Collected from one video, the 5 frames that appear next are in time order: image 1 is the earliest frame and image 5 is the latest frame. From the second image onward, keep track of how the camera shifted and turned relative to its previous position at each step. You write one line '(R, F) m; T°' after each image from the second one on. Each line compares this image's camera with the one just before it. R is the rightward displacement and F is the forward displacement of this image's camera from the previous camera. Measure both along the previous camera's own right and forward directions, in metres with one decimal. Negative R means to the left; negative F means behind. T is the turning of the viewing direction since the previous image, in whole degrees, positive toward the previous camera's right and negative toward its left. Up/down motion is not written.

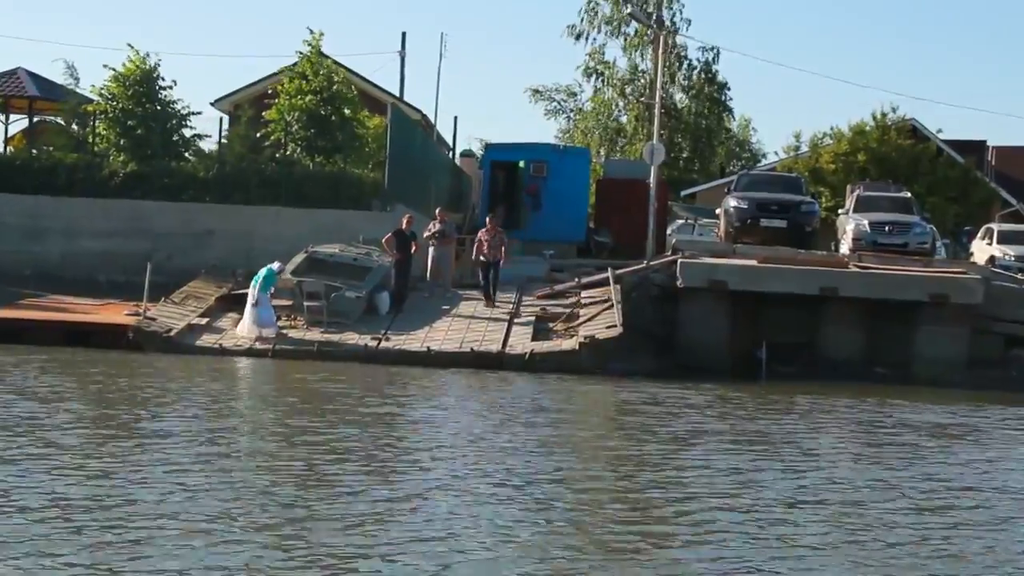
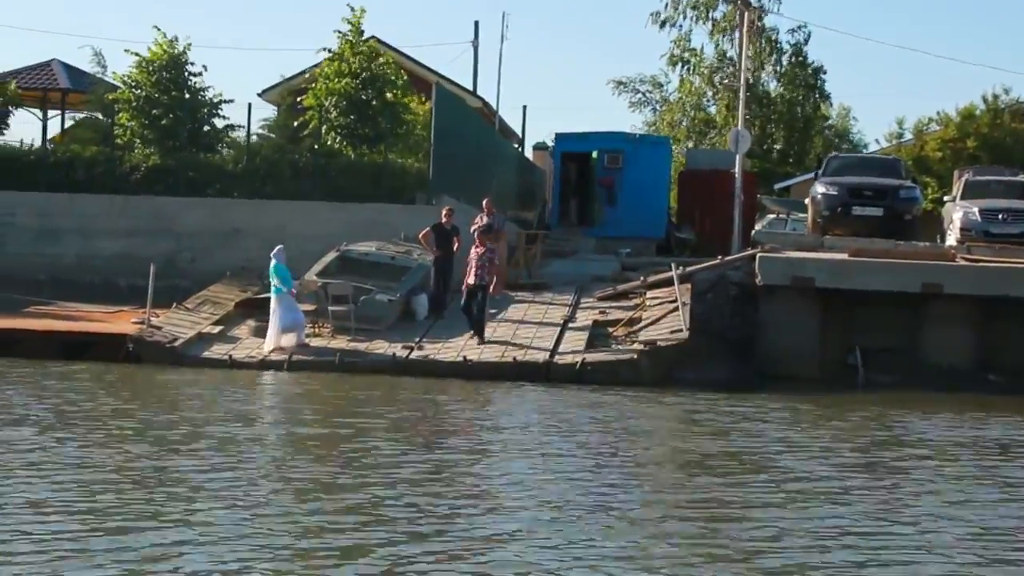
(+0.7, +2.6) m; -4°
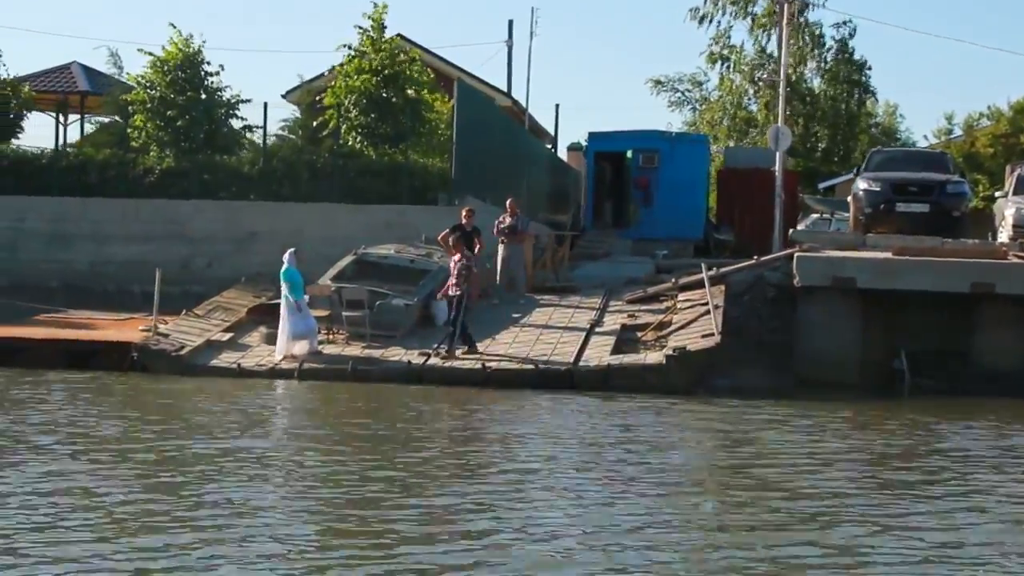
(+0.3, +0.9) m; -2°
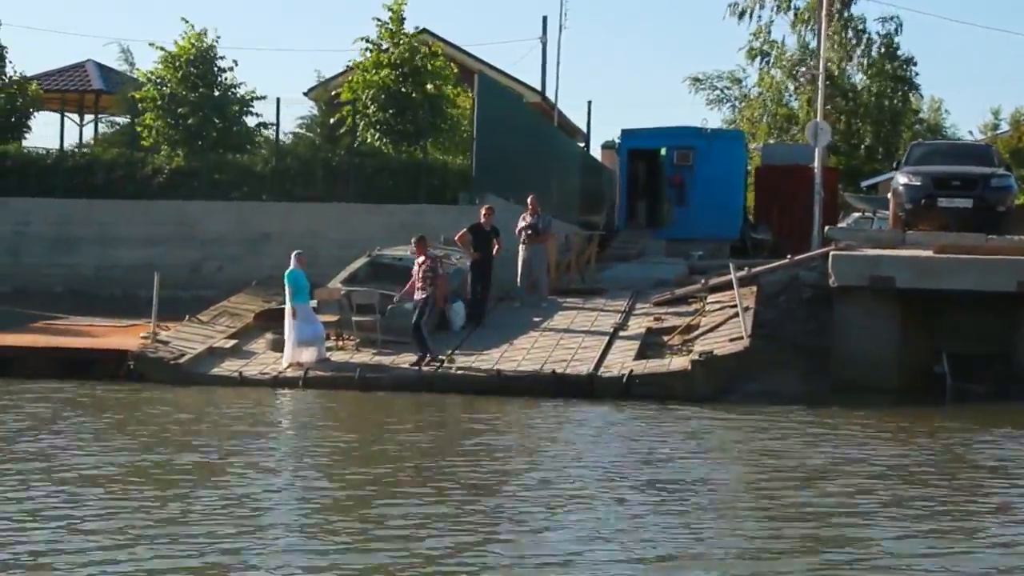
(+0.3, +0.9) m; -2°
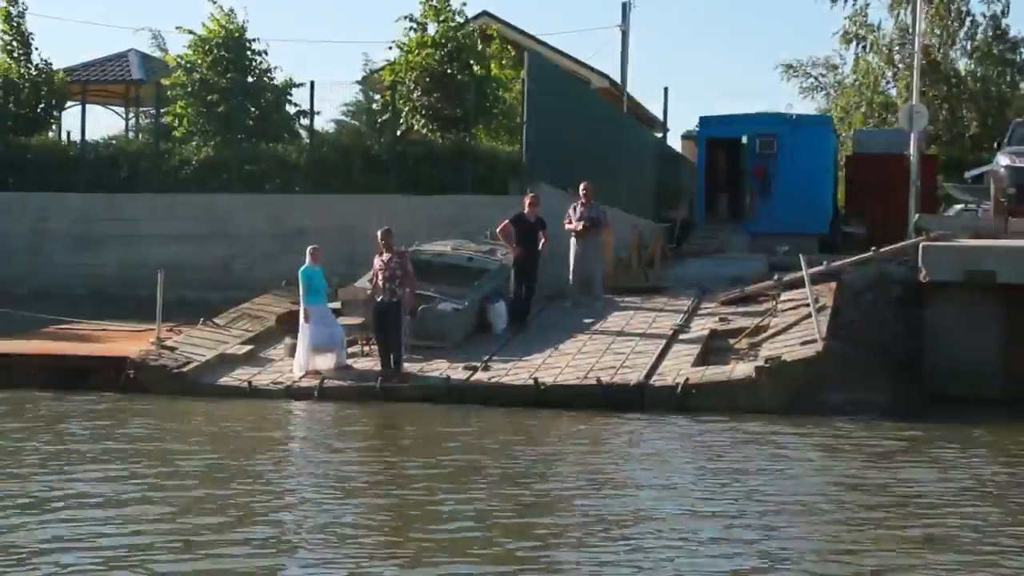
(+0.6, +1.9) m; -4°
